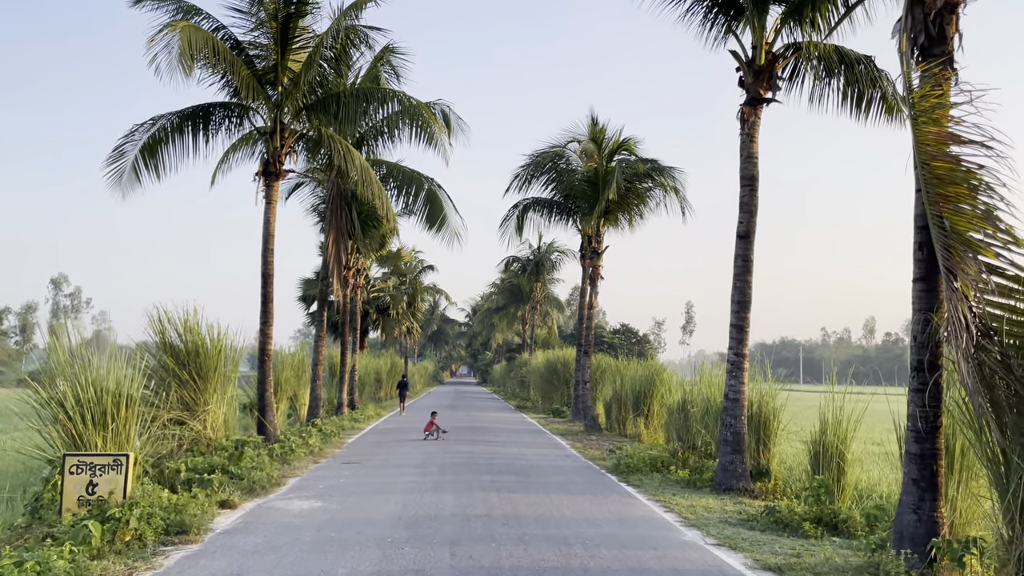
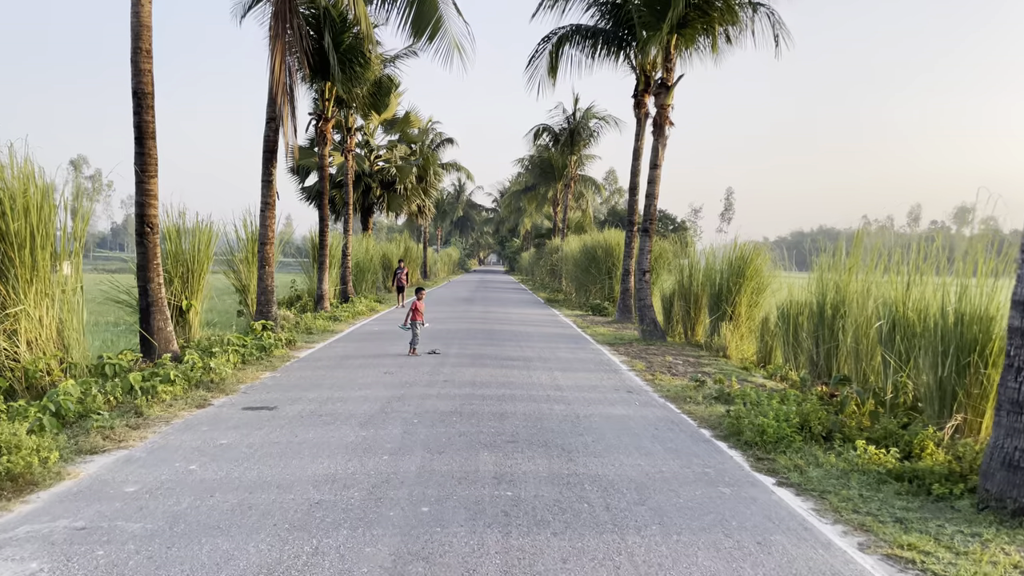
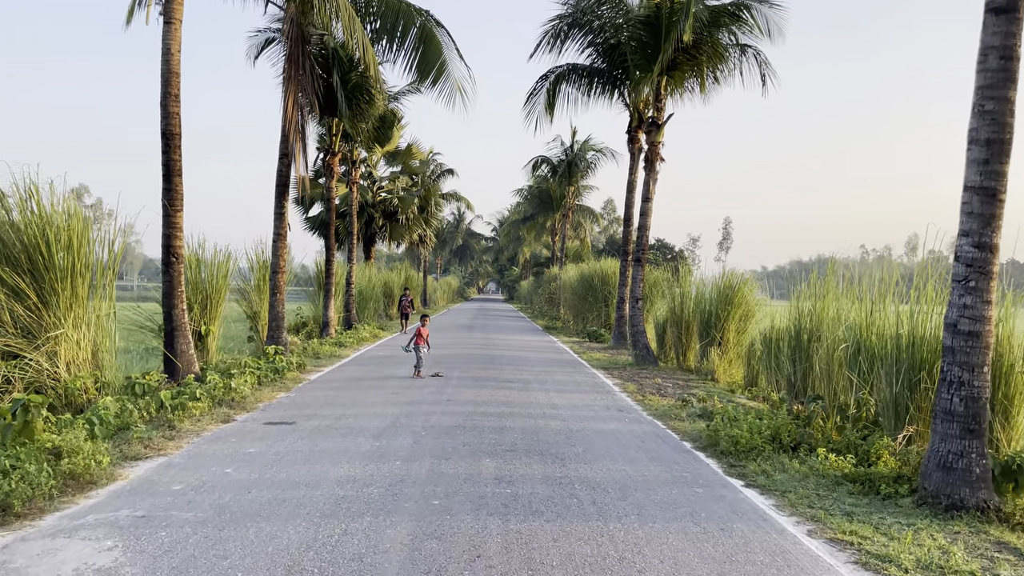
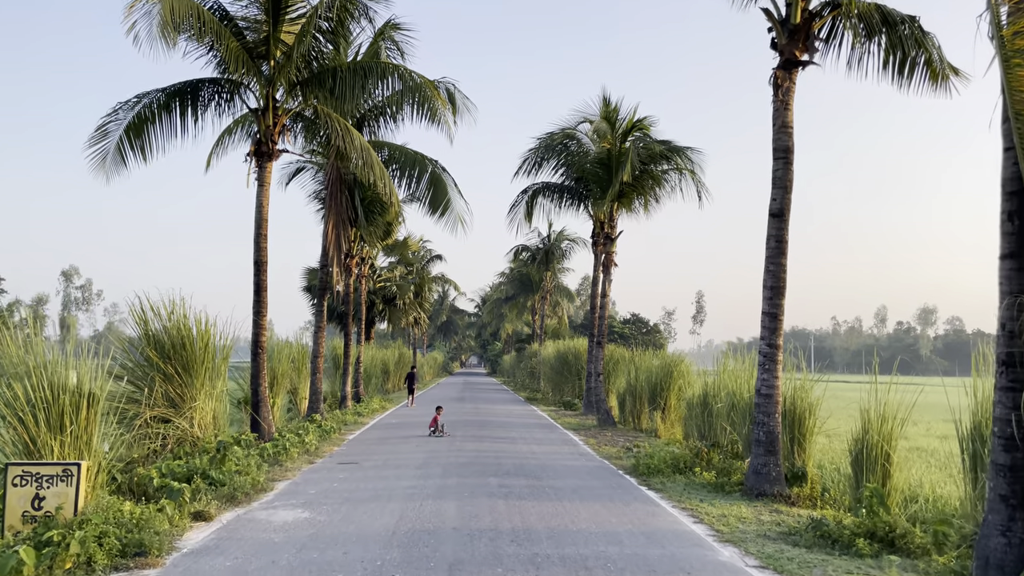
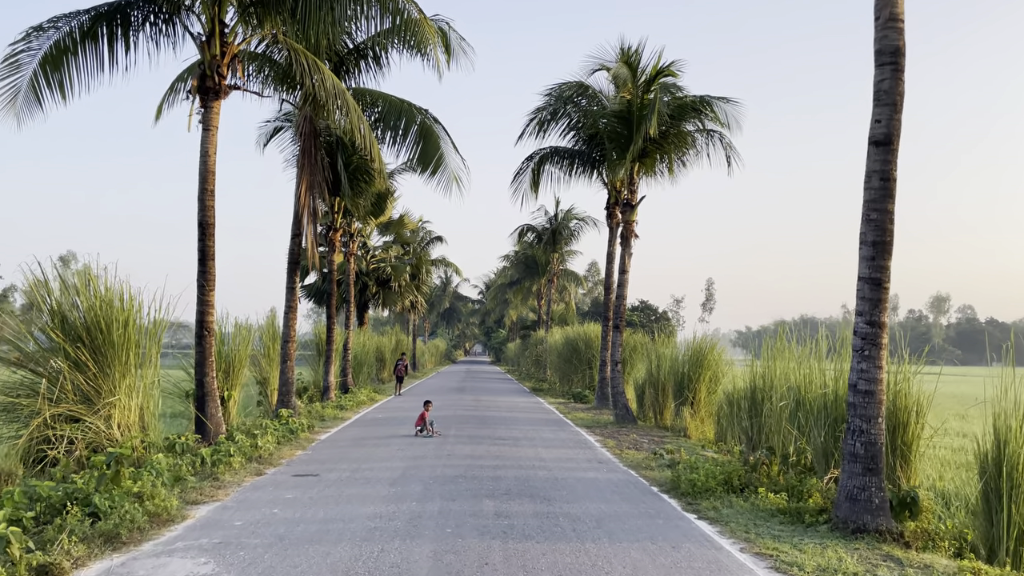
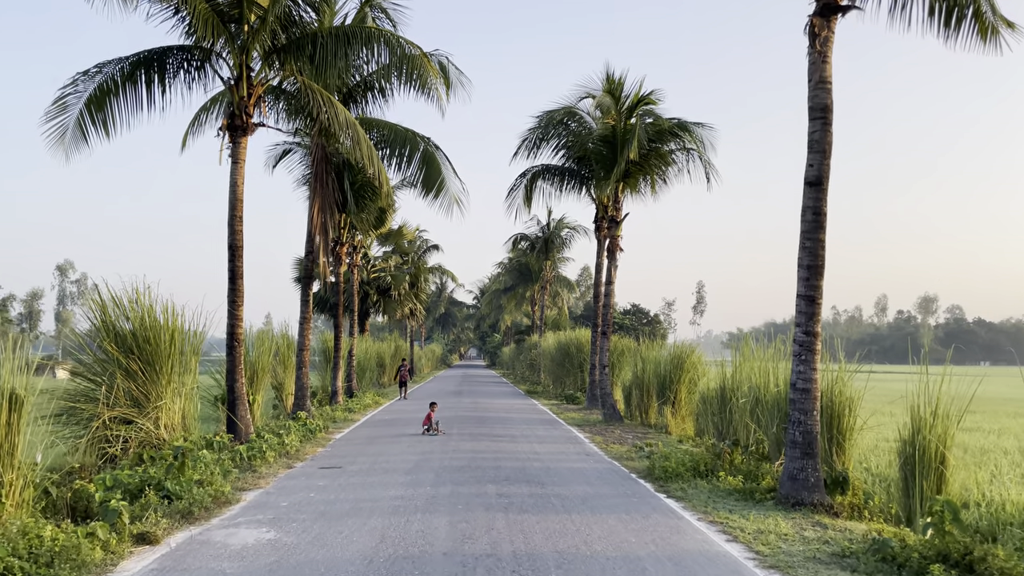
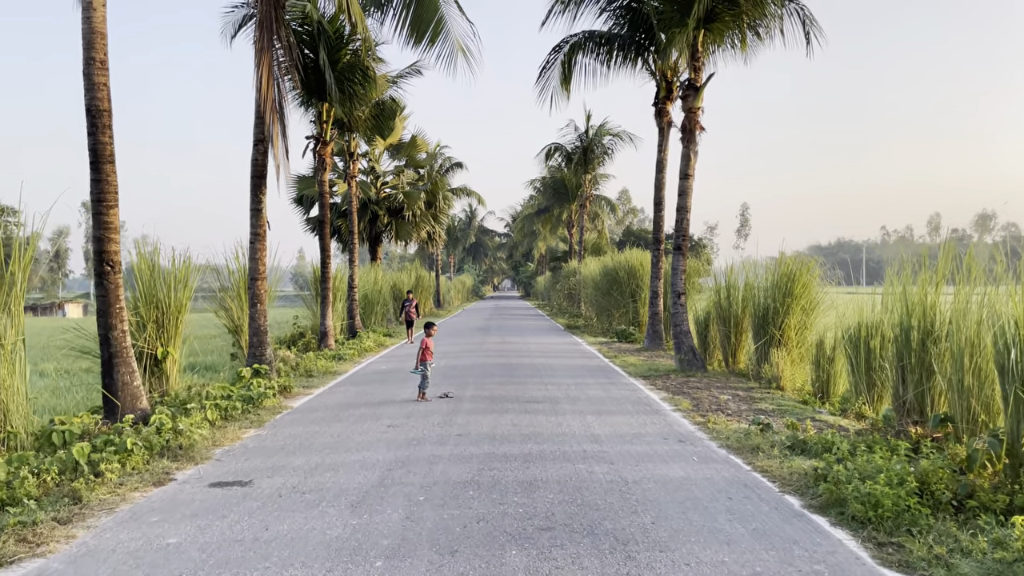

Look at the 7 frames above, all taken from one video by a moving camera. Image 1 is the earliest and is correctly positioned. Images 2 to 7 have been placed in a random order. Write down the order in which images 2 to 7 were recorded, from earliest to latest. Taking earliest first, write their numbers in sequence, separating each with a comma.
4, 6, 5, 3, 2, 7
